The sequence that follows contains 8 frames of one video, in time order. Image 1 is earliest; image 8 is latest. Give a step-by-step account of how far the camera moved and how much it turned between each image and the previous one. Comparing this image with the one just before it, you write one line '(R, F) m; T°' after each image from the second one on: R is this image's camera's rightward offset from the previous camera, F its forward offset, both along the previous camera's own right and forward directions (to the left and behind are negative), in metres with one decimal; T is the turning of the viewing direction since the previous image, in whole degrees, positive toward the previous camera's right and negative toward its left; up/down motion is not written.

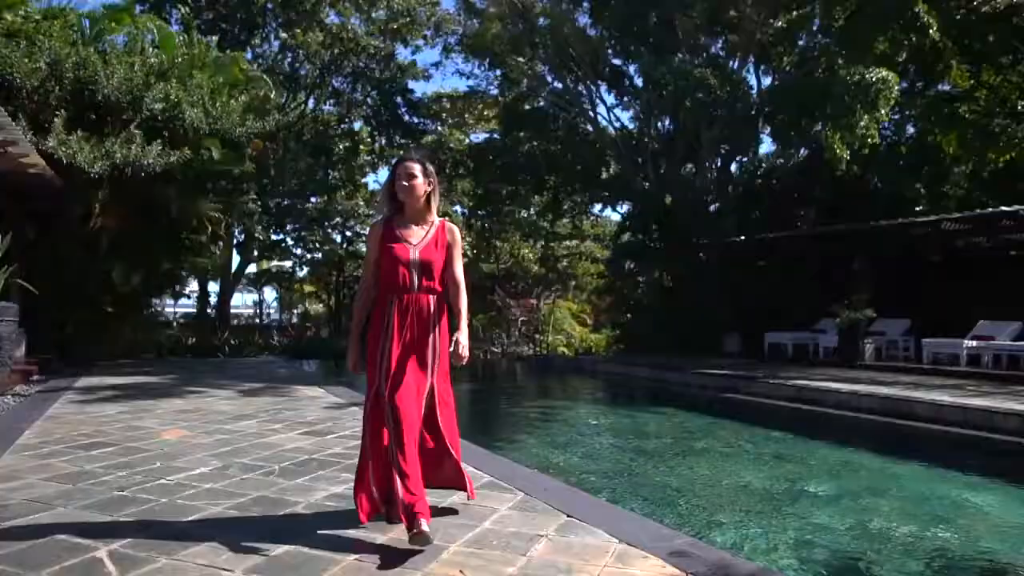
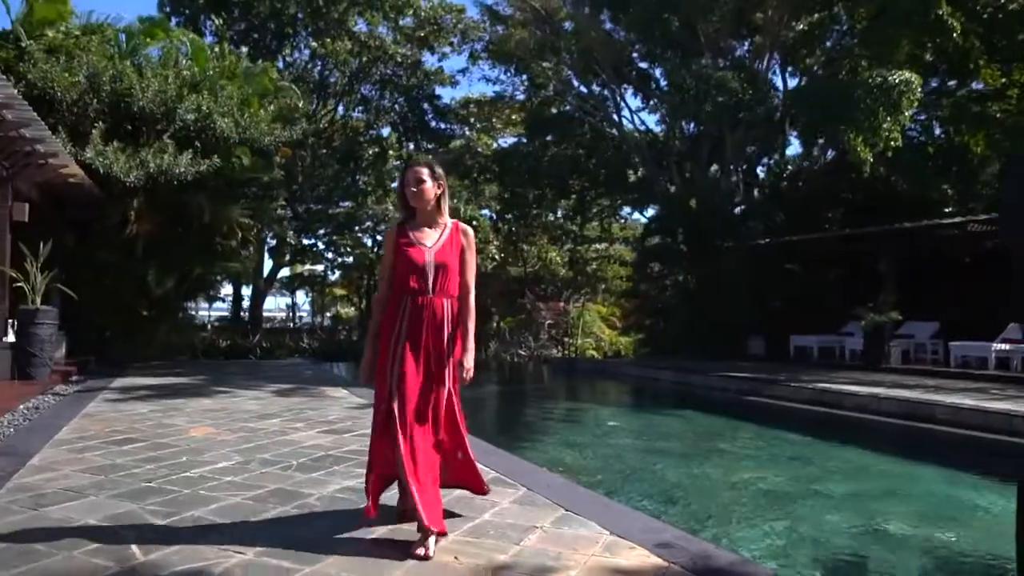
(+0.1, -0.2) m; -2°
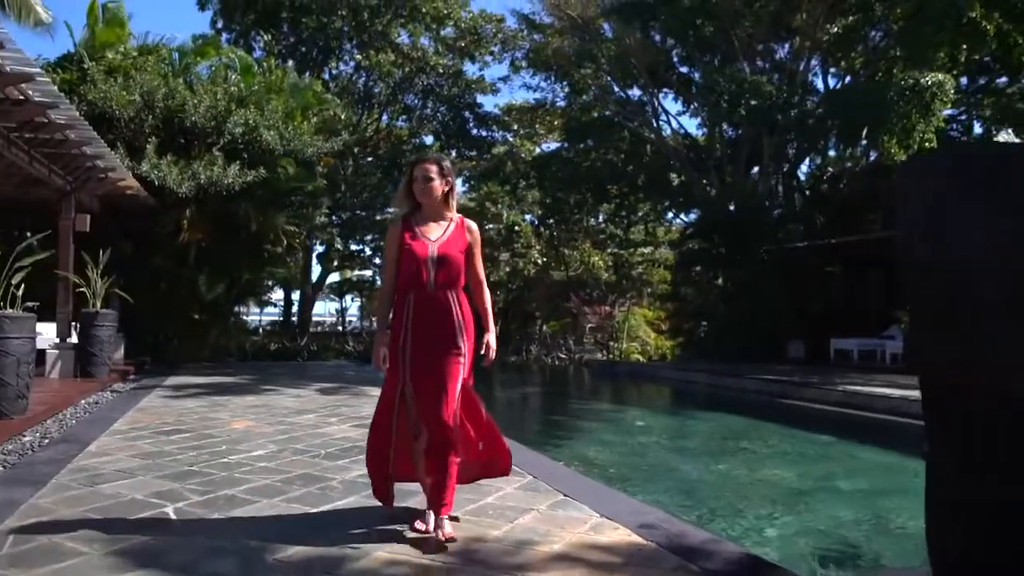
(+0.2, -0.4) m; -3°
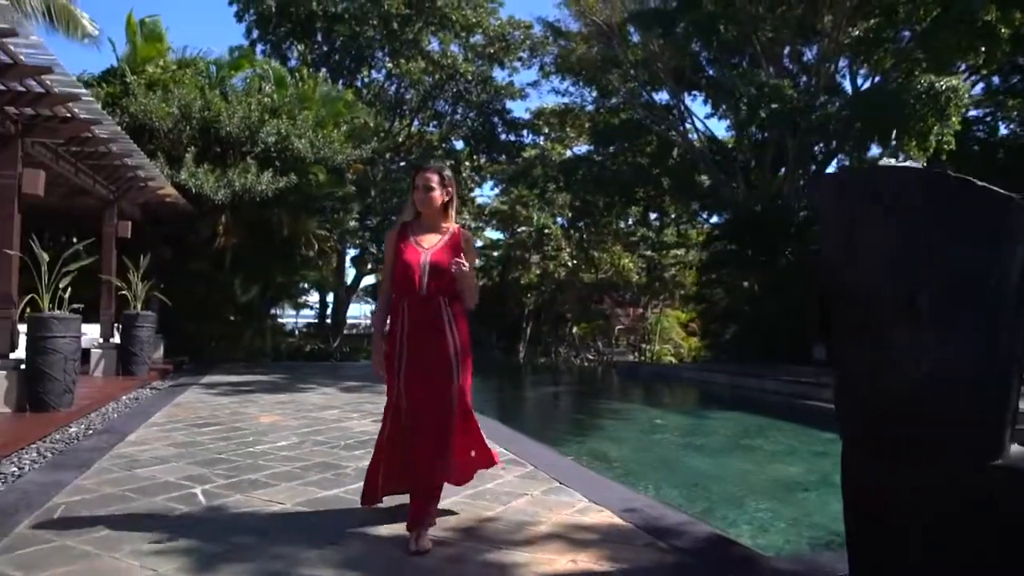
(+0.2, -0.3) m; -2°
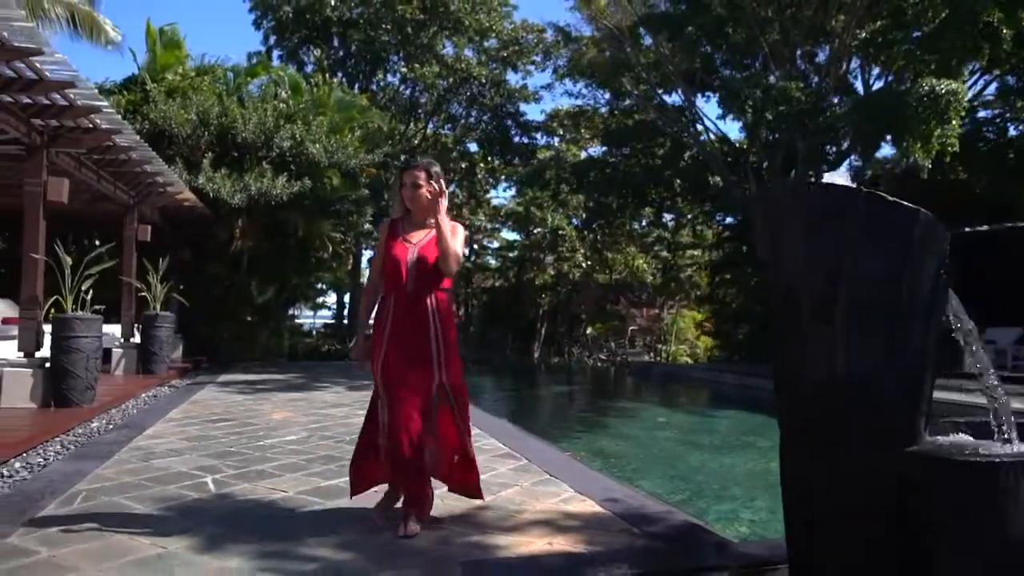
(+0.1, -0.2) m; -1°
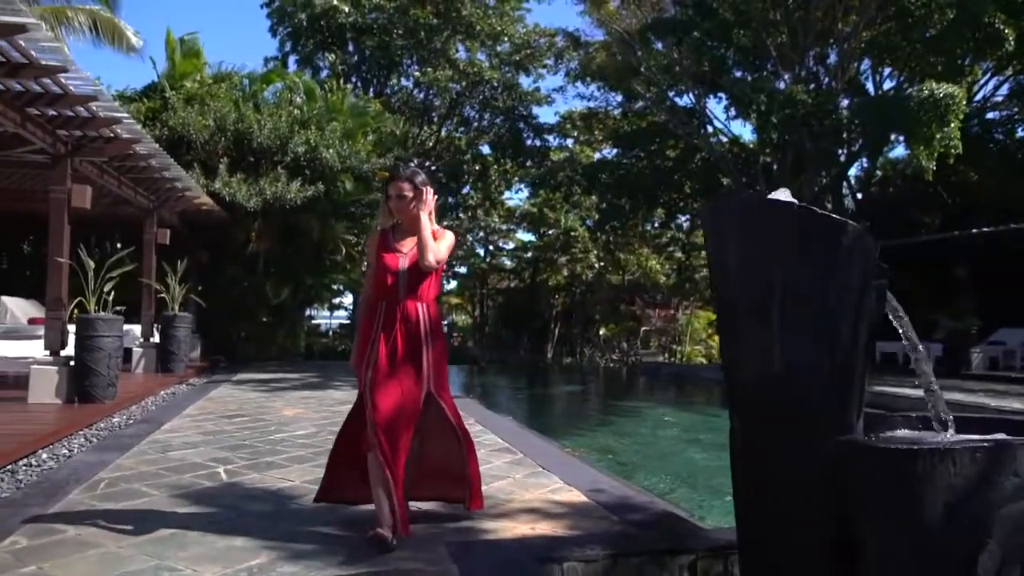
(+0.1, -0.3) m; -1°
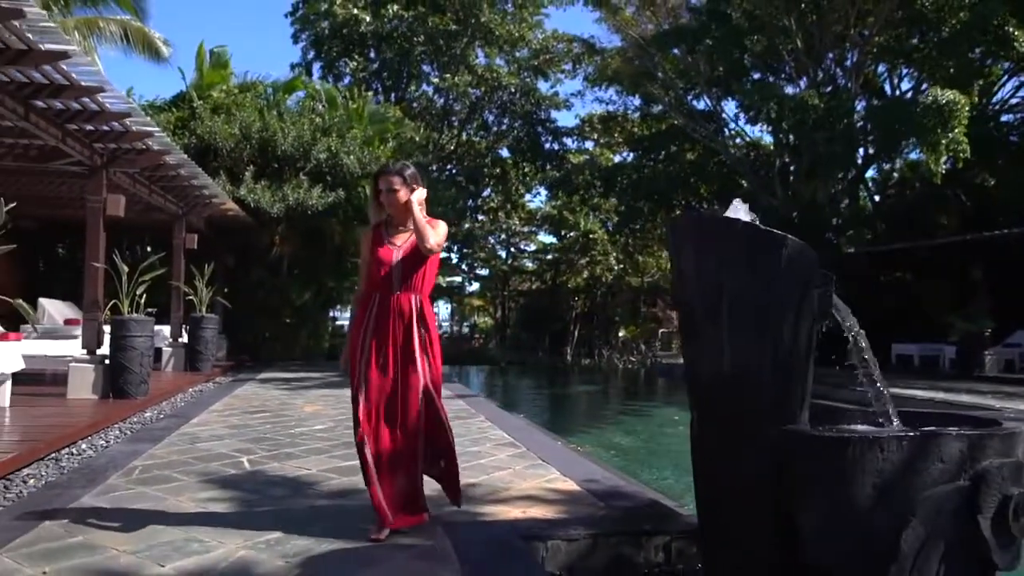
(+0.1, -0.3) m; -2°
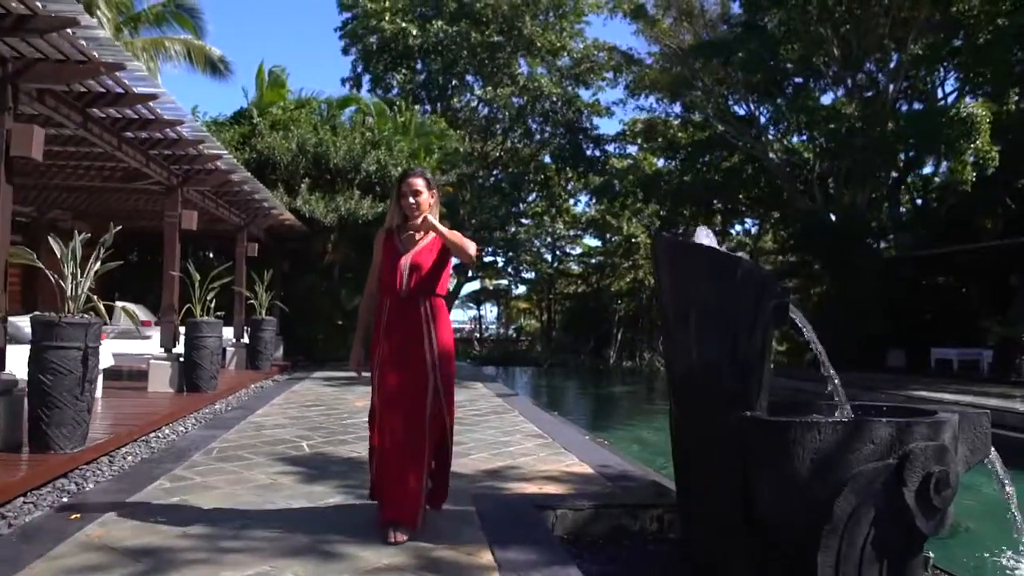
(+0.1, -0.6) m; -3°
